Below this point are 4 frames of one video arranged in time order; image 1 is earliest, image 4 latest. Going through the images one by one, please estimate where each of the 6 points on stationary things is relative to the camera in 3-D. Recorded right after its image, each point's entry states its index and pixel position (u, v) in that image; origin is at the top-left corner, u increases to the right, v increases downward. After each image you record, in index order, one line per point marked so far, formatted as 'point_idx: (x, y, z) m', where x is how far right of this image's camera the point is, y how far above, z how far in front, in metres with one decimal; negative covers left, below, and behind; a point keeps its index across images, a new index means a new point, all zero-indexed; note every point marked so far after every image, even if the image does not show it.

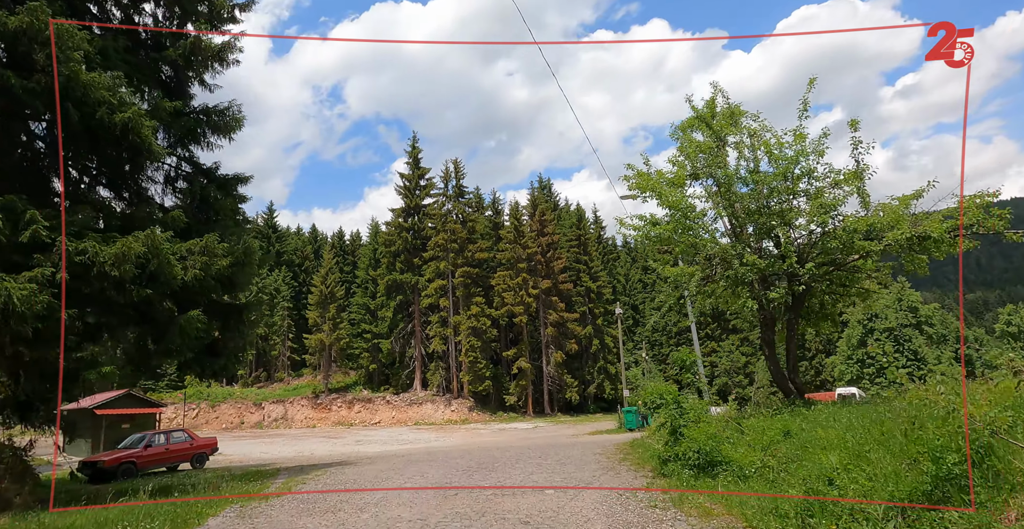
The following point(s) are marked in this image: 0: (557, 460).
0: (+1.1, -4.7, +14.3) m
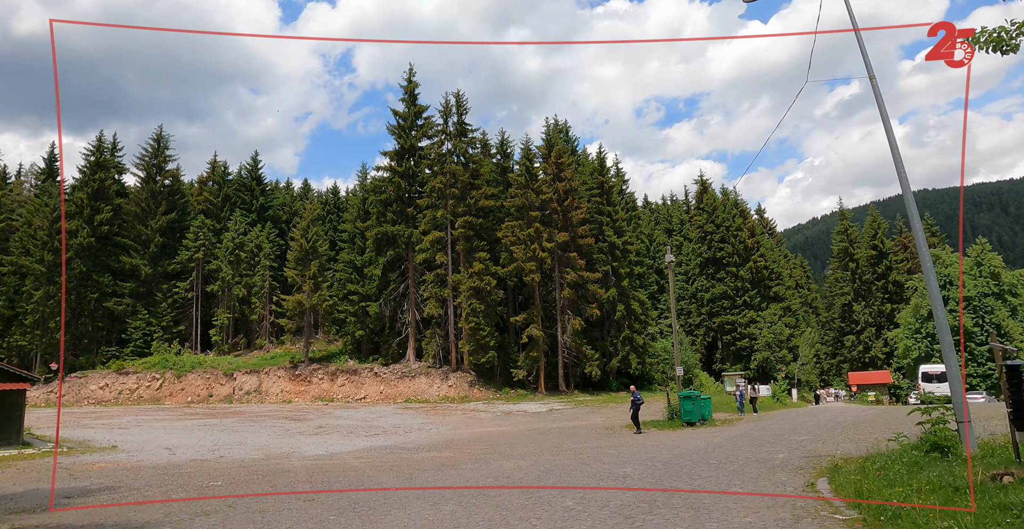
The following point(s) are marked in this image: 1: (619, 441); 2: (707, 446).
0: (+1.2, -2.8, +6.4) m
1: (+2.6, -4.3, +14.7) m
2: (+3.9, -3.7, +12.0) m
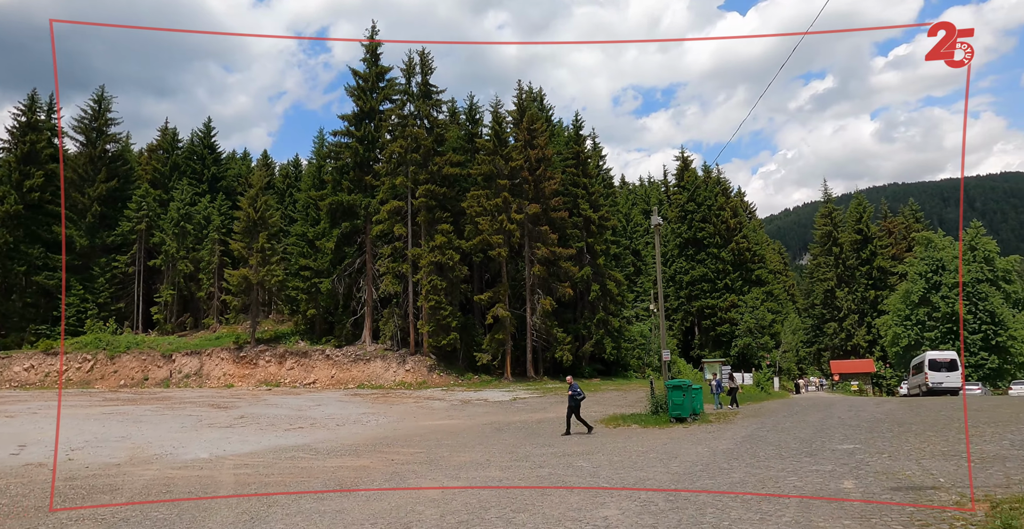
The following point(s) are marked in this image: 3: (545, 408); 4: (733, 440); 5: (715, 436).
0: (+0.5, -2.0, +3.0) m
1: (+1.5, -3.4, +11.3) m
2: (+2.9, -2.8, +8.6) m
3: (+1.1, -4.8, +19.8) m
4: (+3.7, -2.9, +9.9) m
5: (+3.7, -3.1, +10.8) m
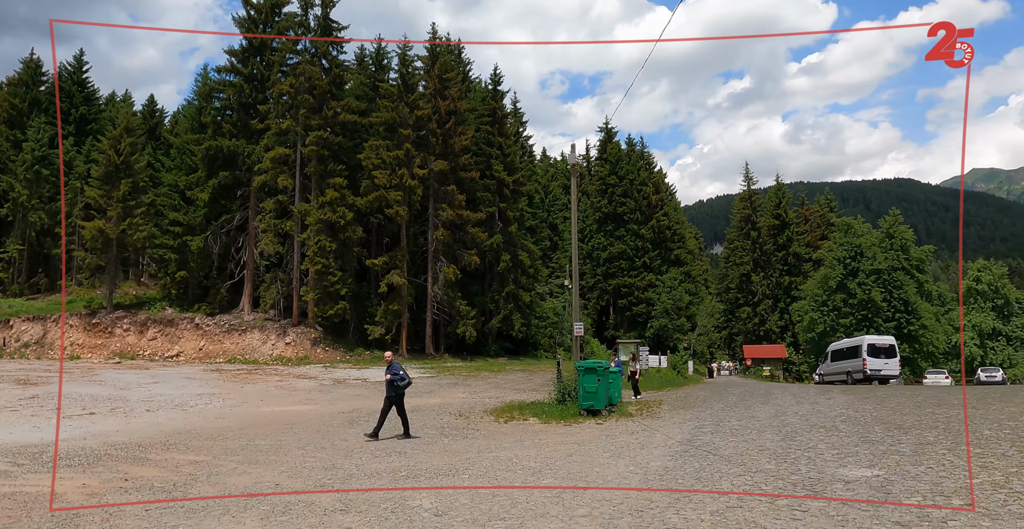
0: (-0.5, -1.3, -0.7) m
1: (-0.7, -2.3, +7.7) m
2: (+1.1, -1.9, +5.2) m
3: (-2.2, -3.4, +16.1) m
4: (+1.7, -2.1, +6.6) m
5: (+1.6, -2.2, +7.5) m
